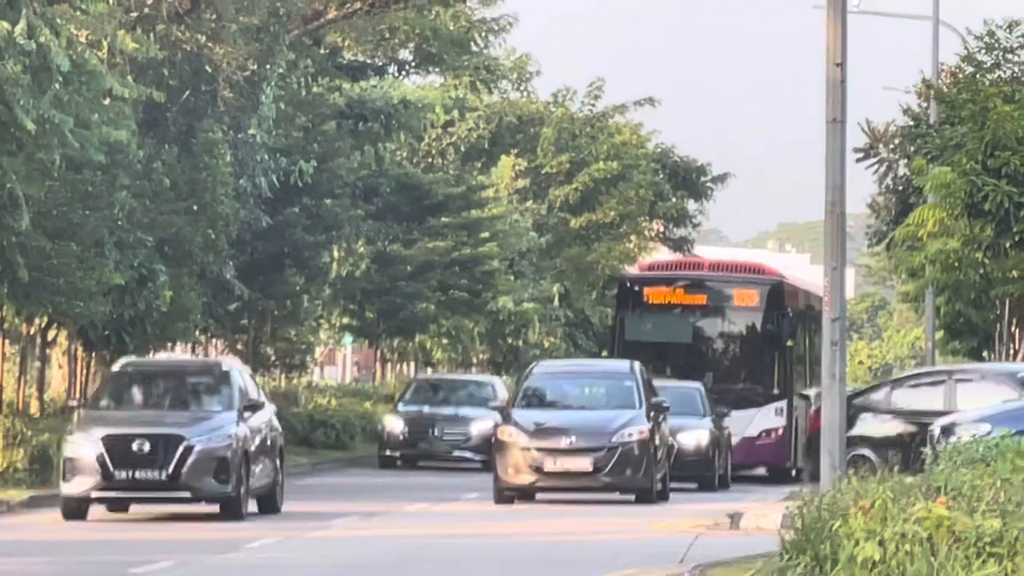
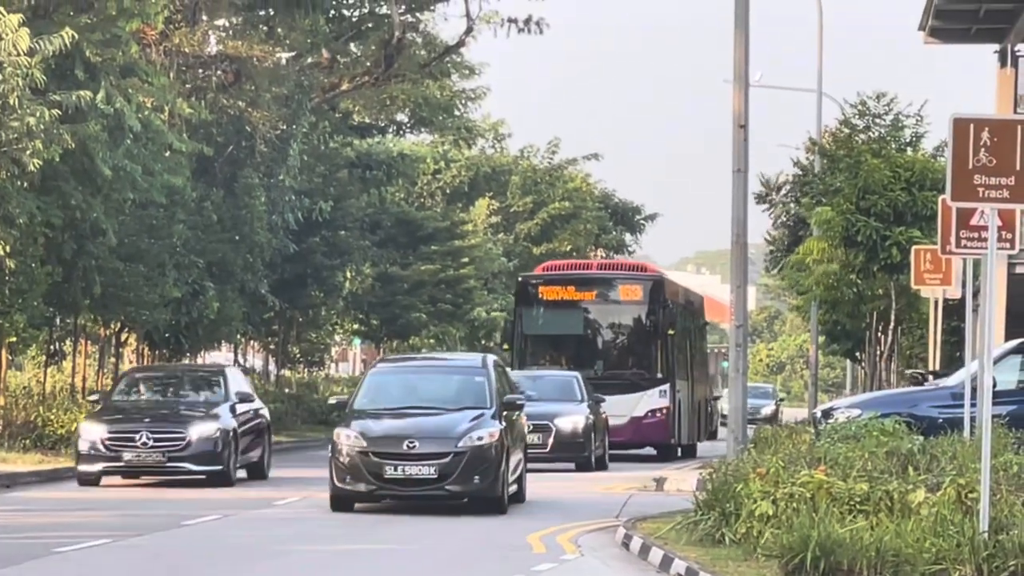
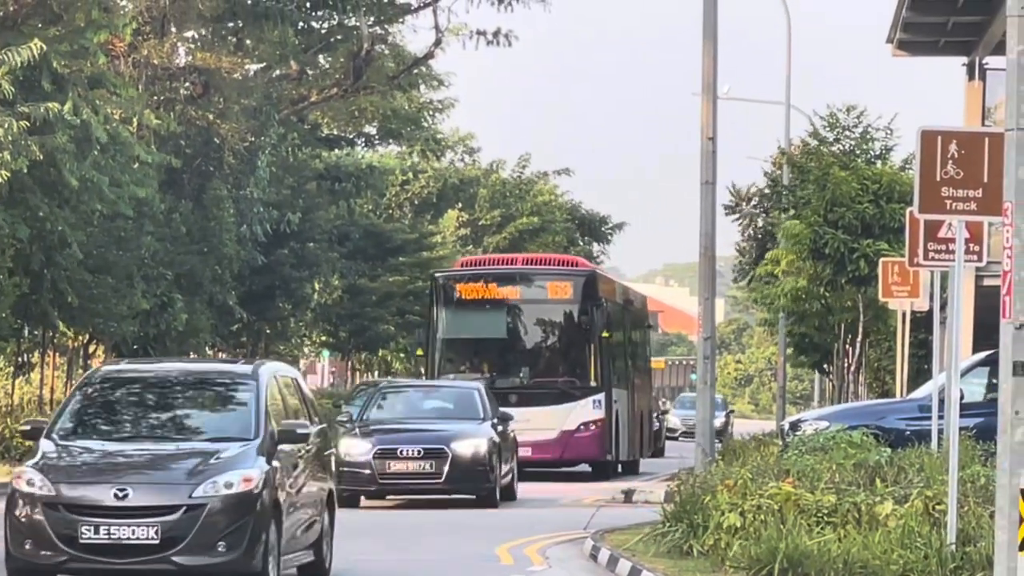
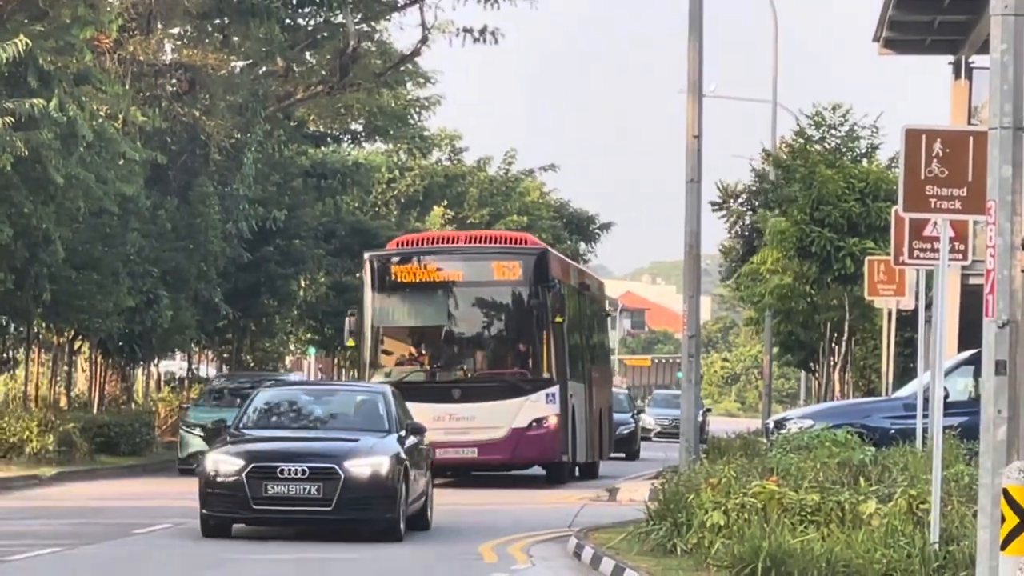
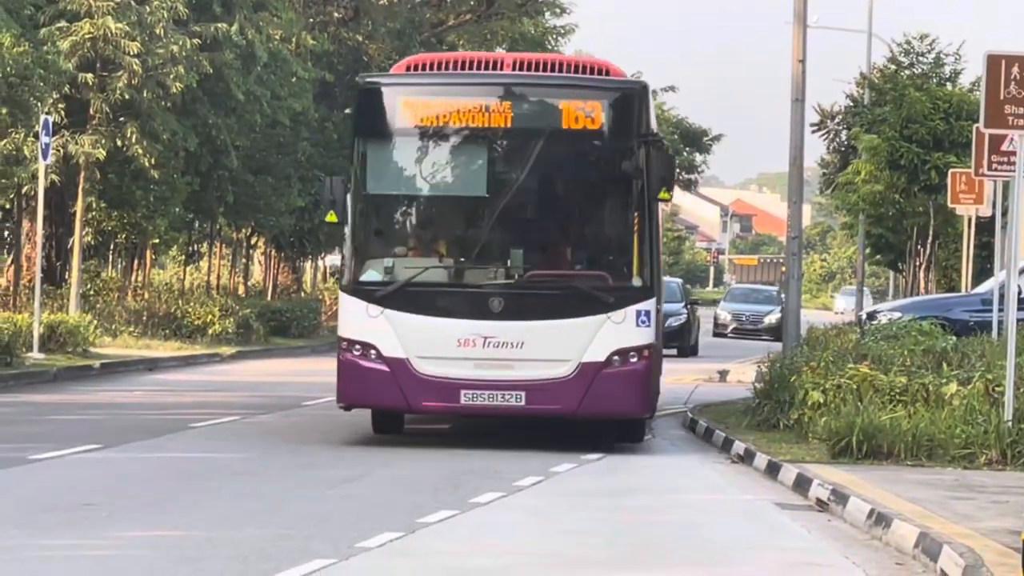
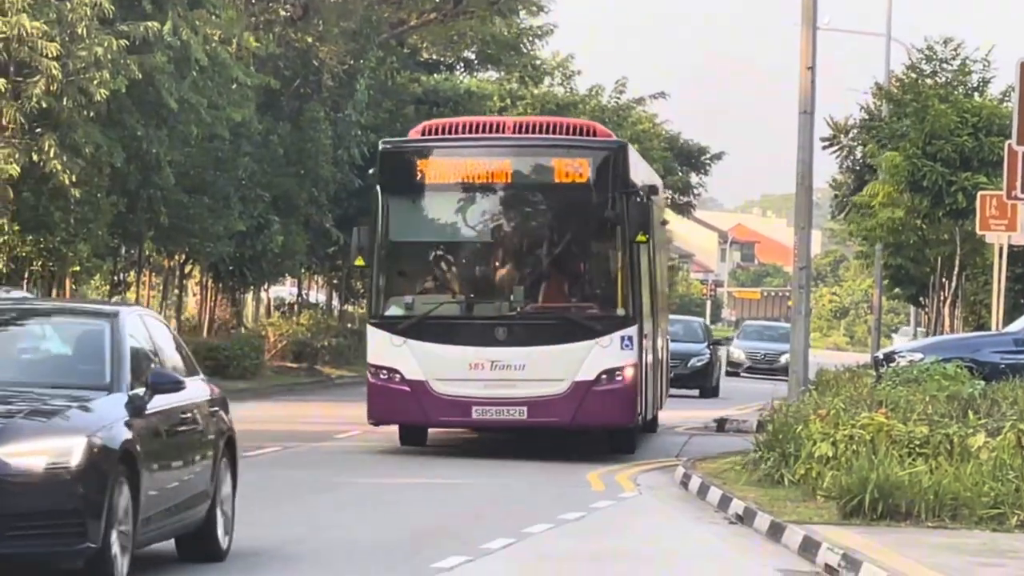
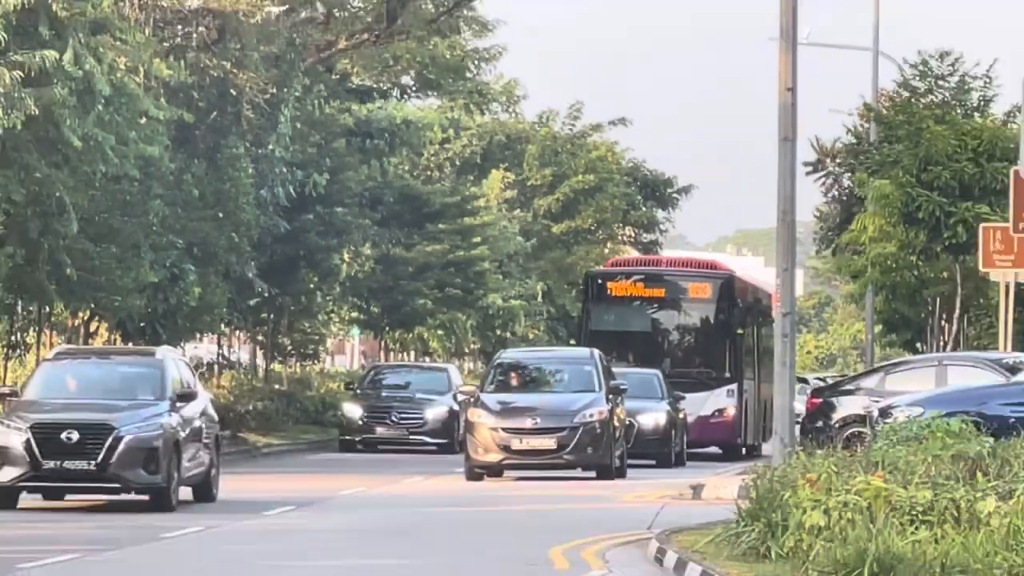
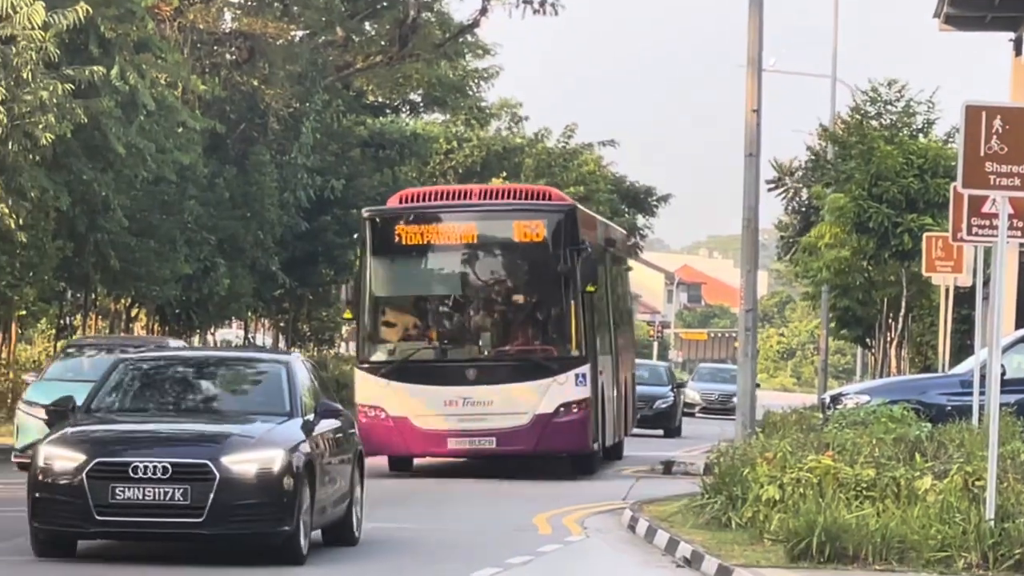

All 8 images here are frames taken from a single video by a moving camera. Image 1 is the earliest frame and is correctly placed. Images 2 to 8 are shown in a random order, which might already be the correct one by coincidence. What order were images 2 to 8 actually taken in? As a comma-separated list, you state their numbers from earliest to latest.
7, 2, 3, 4, 8, 6, 5
